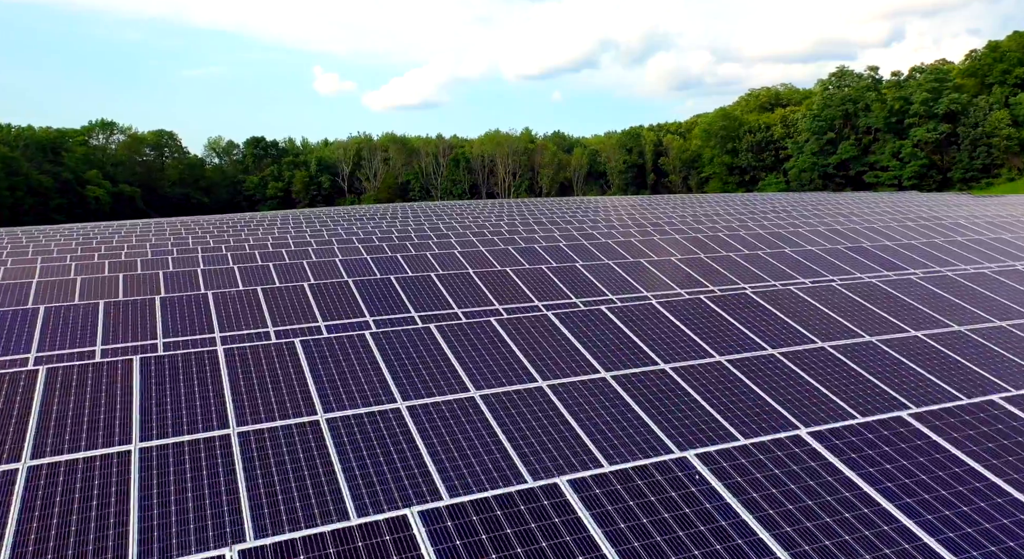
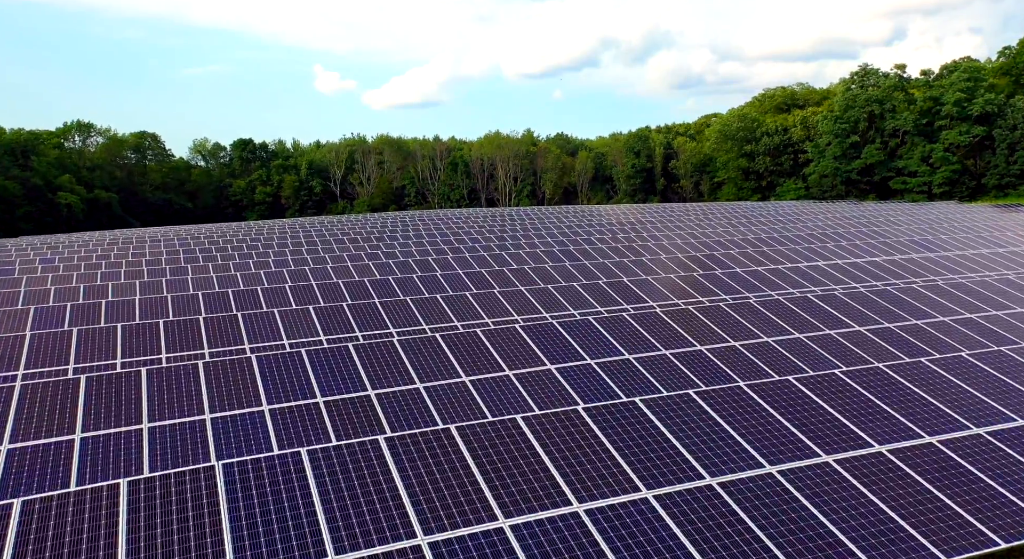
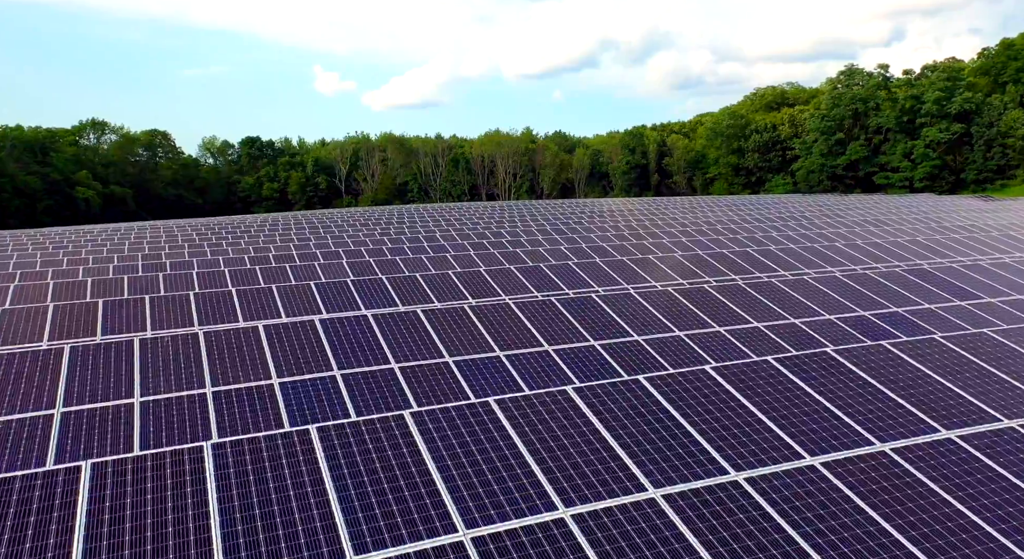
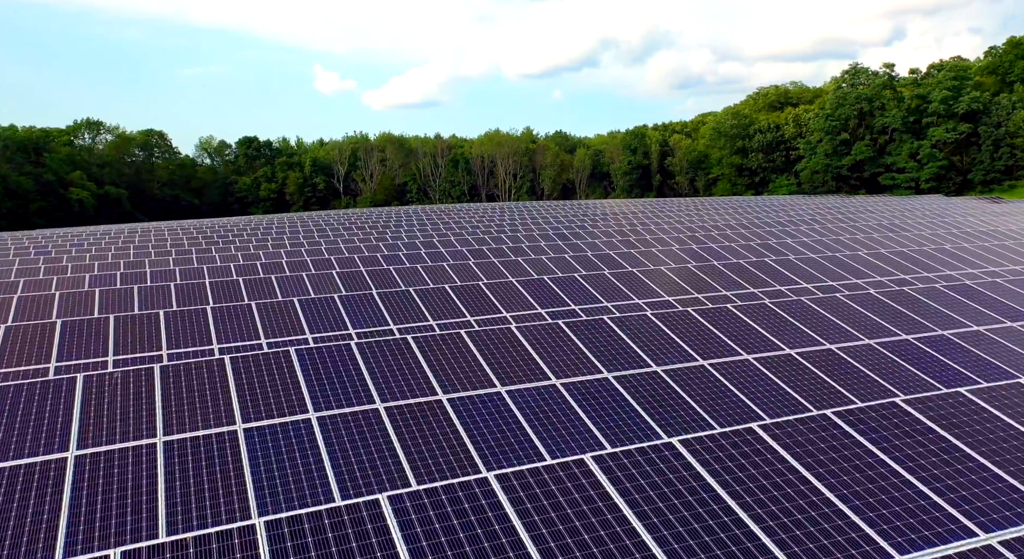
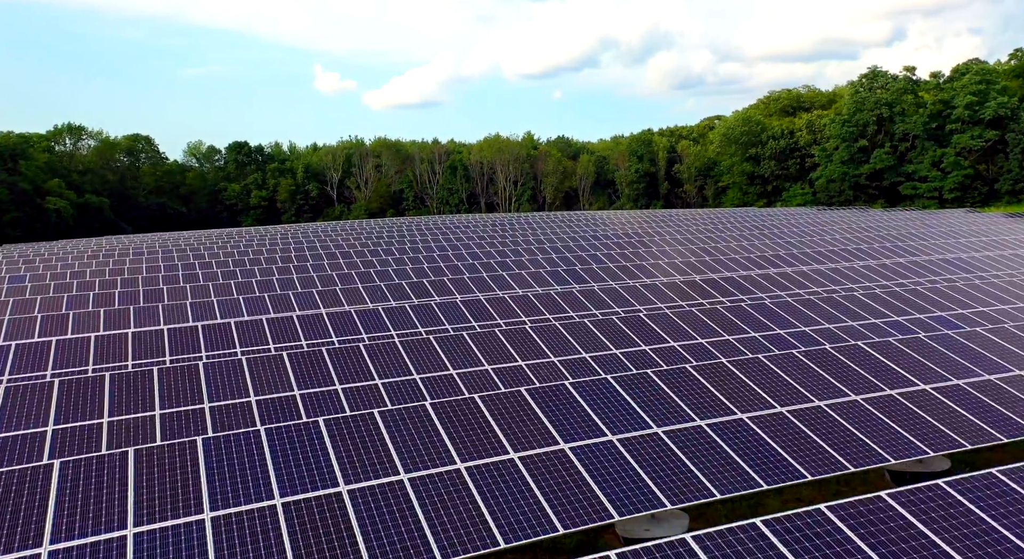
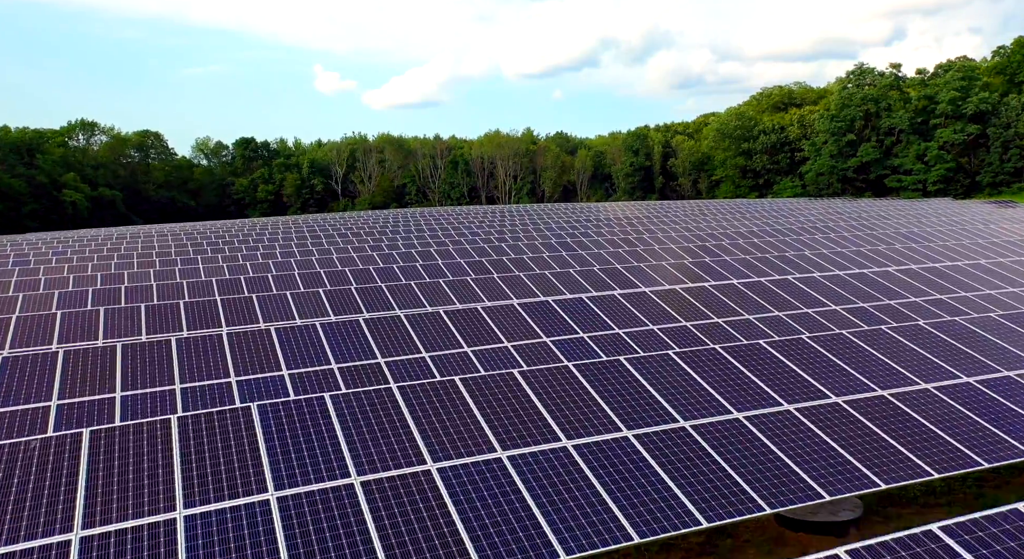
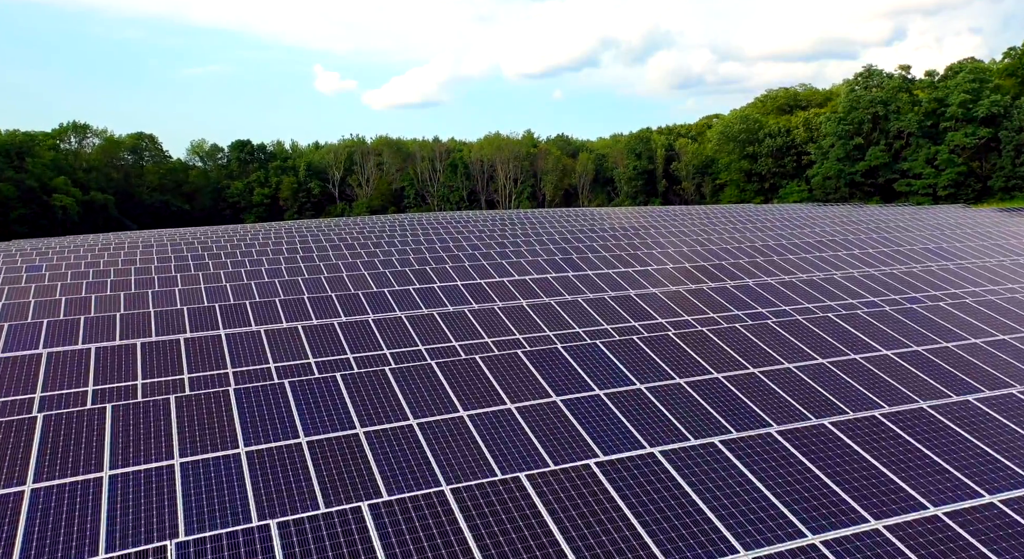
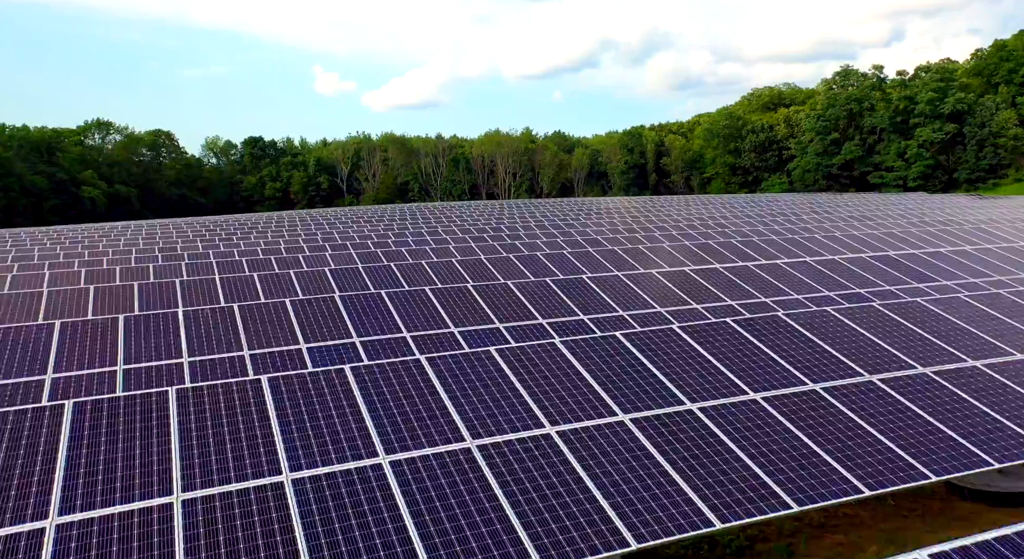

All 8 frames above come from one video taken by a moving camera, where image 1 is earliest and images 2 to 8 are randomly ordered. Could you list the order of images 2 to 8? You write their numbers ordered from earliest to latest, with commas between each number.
8, 3, 4, 6, 2, 7, 5
